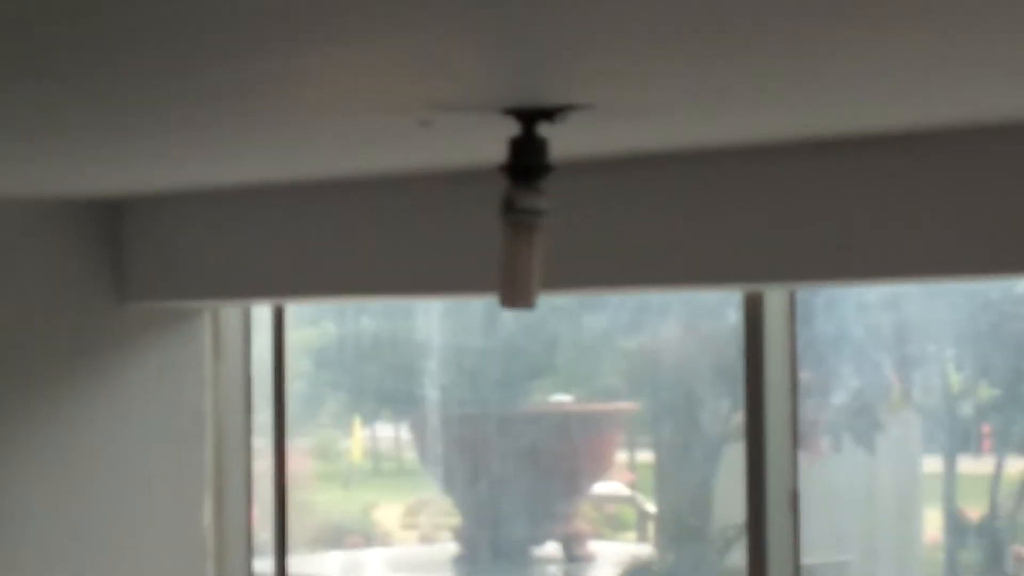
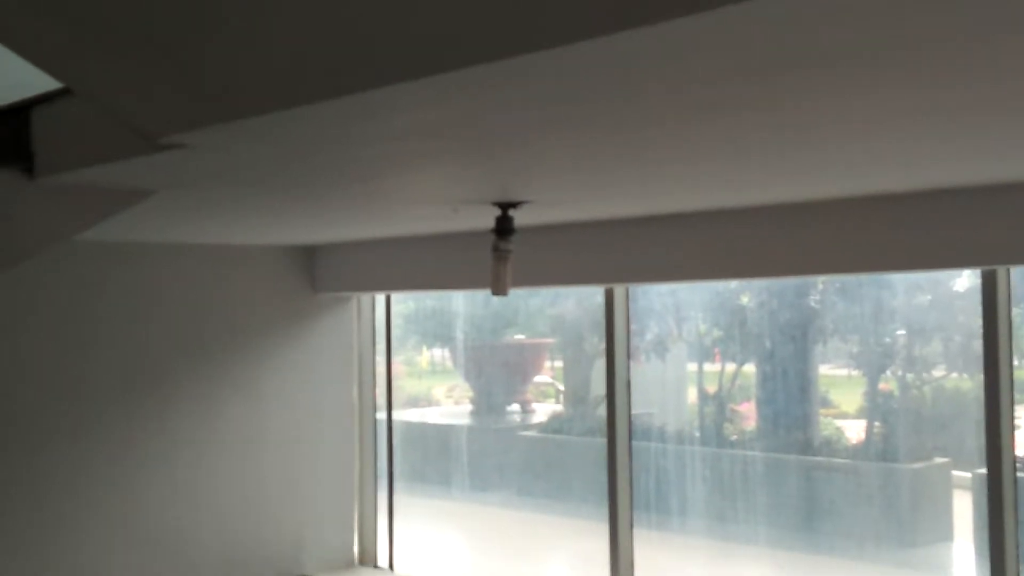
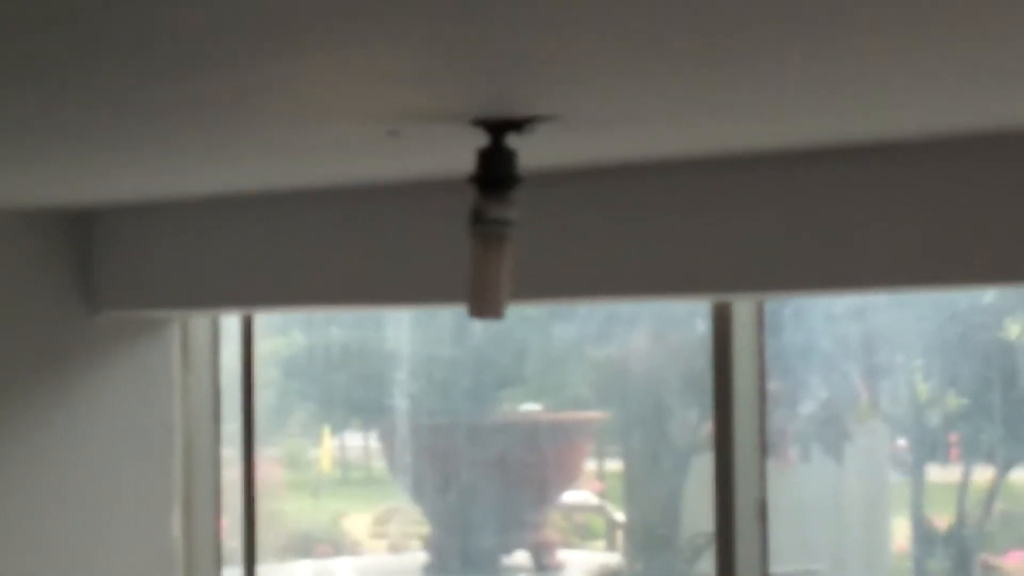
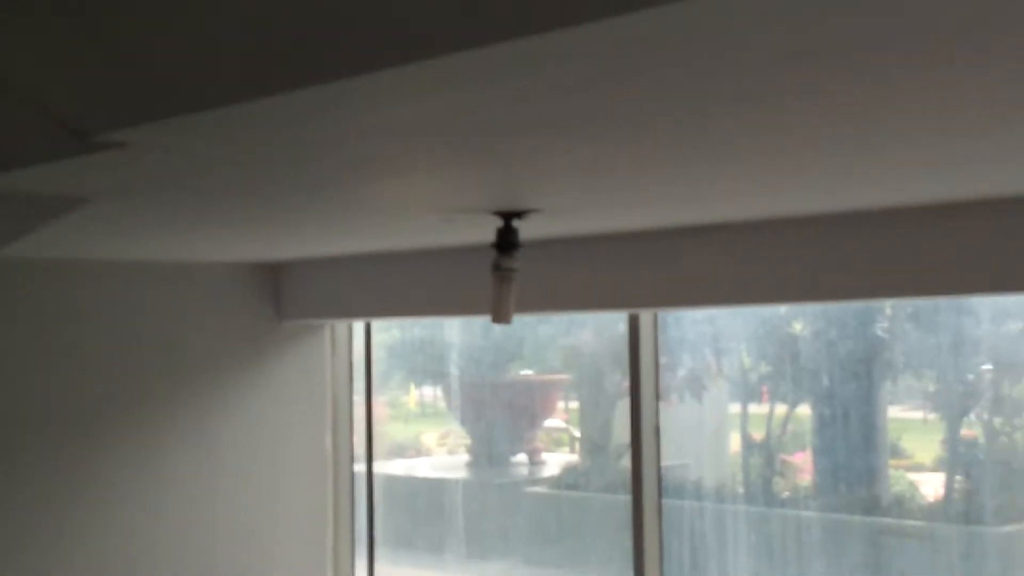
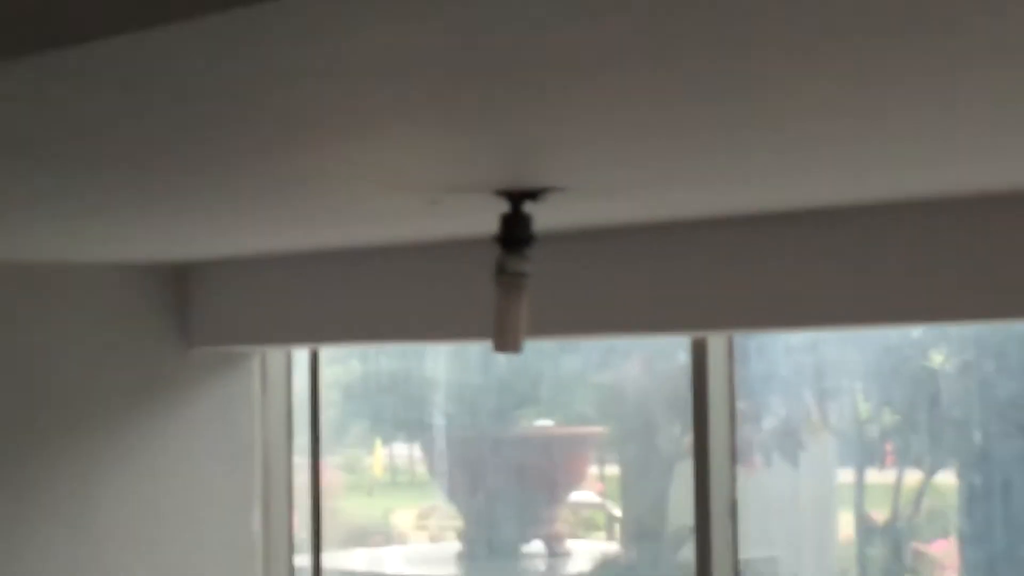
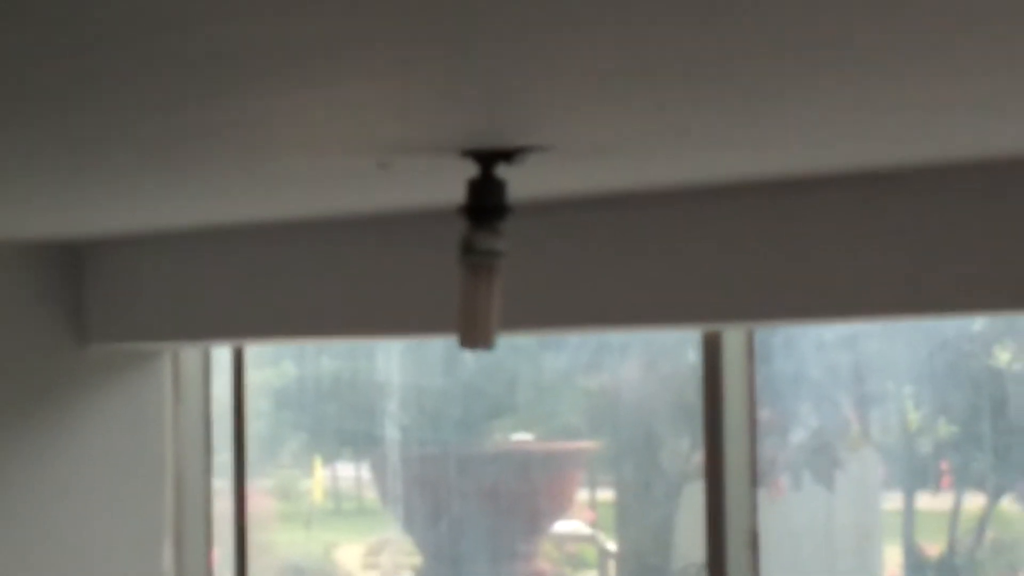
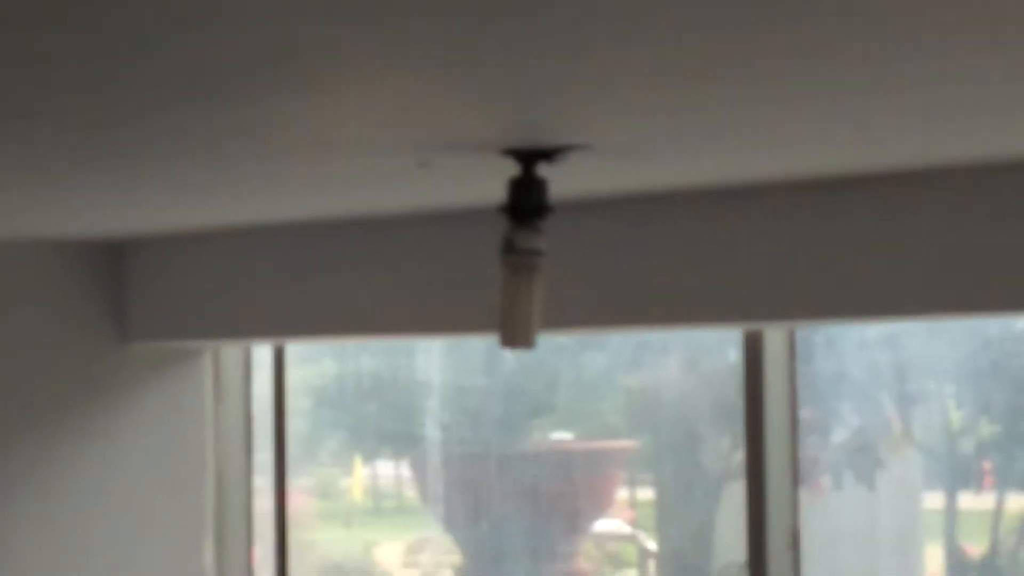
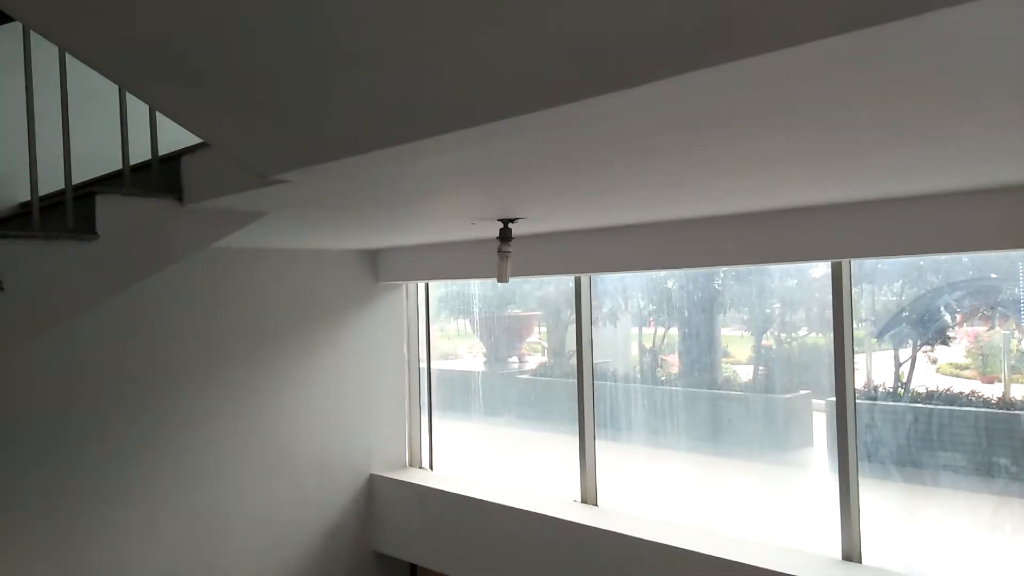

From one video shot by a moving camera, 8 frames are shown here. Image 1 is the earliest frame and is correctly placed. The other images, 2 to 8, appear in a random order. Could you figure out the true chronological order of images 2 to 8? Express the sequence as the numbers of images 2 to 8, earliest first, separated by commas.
3, 6, 7, 5, 4, 2, 8
